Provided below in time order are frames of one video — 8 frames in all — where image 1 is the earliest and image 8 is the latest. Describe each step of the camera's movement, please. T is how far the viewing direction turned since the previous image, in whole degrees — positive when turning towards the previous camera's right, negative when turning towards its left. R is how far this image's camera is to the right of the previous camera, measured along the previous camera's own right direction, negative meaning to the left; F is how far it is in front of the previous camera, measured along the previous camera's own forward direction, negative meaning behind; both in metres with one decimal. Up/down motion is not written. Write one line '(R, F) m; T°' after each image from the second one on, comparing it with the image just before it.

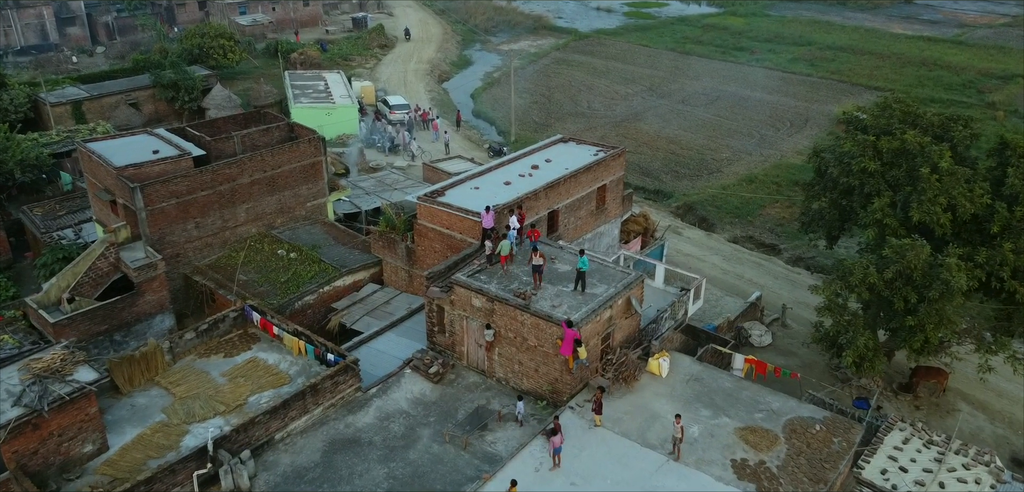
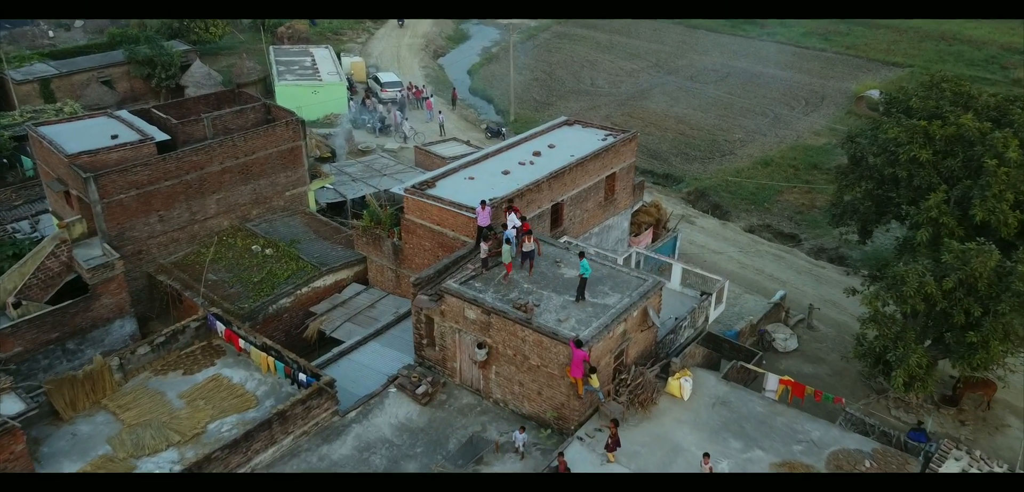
(0.0, +2.6) m; 0°
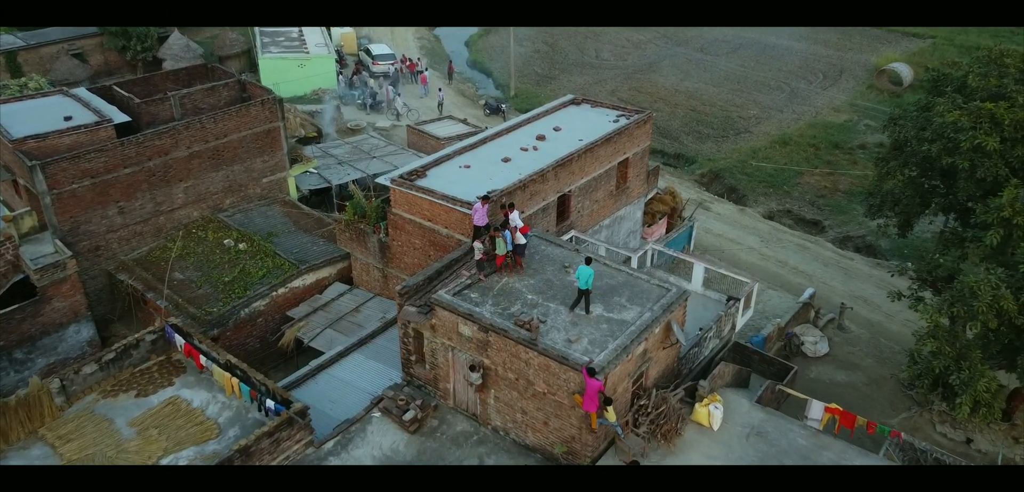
(0.0, +2.4) m; 0°
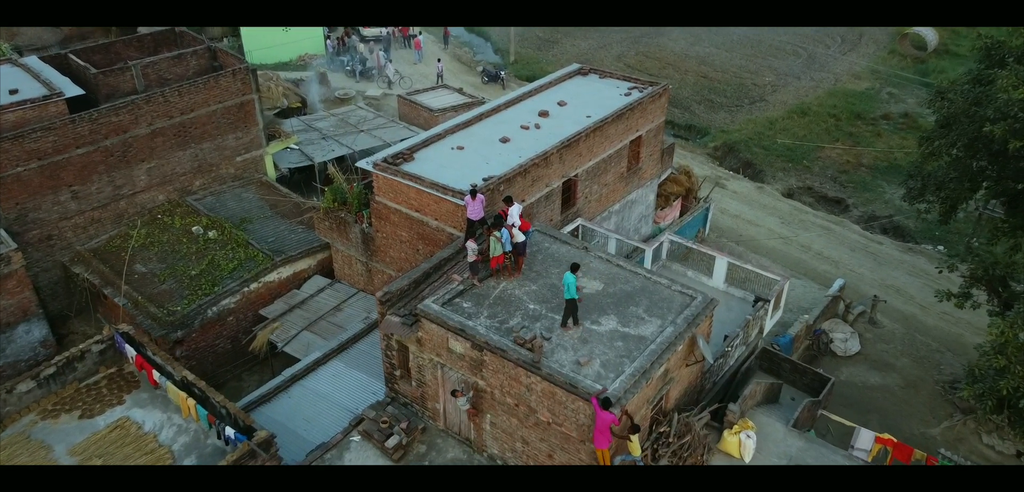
(0.0, +2.2) m; 0°
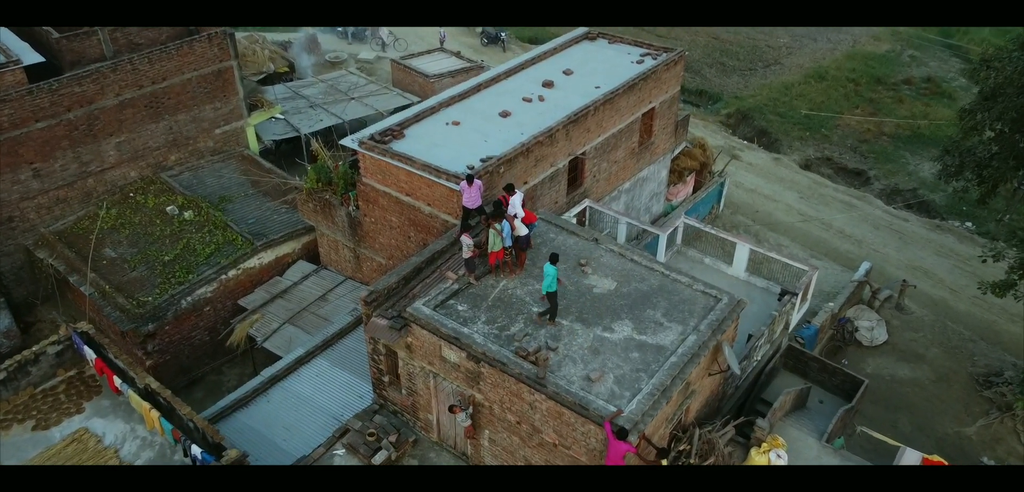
(0.0, +1.5) m; 0°
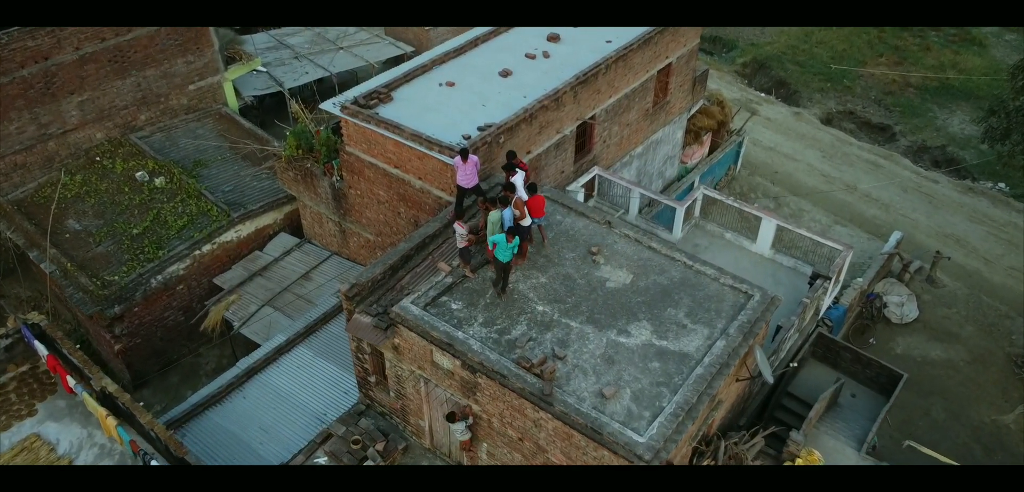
(0.0, +1.5) m; 0°
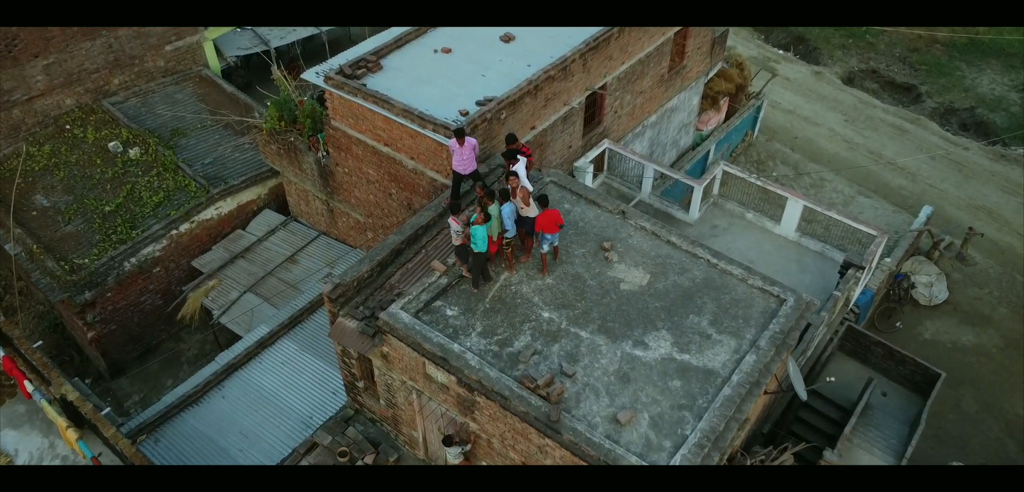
(0.0, +1.2) m; 0°
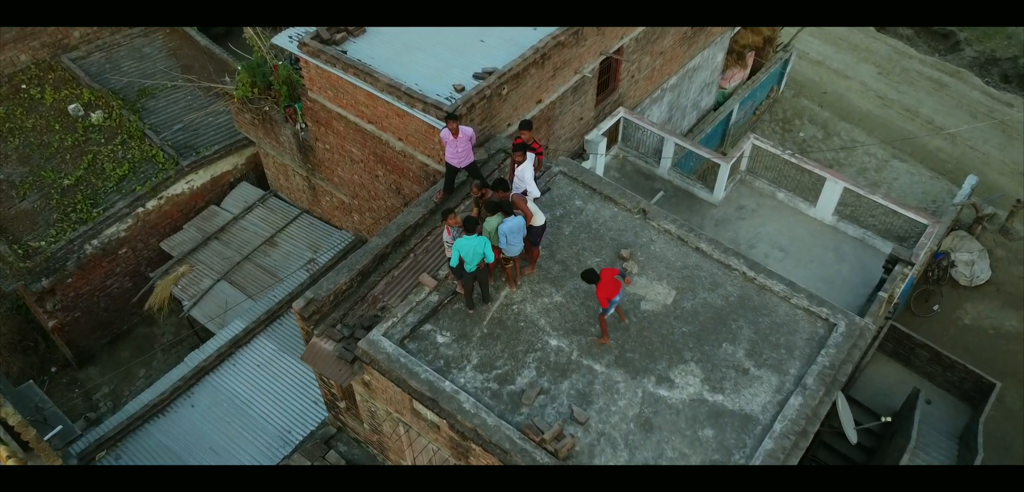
(0.0, +1.4) m; 0°
